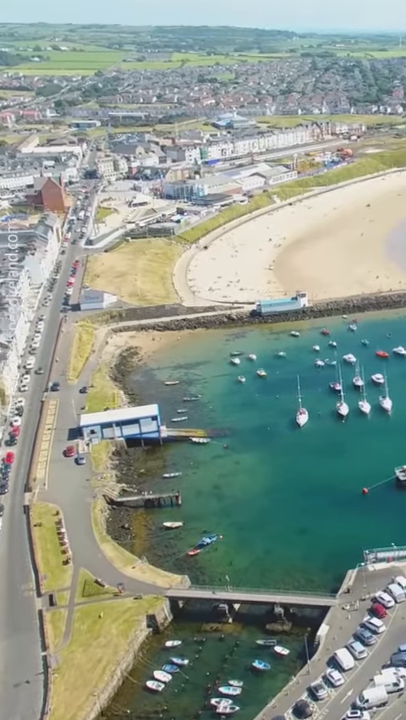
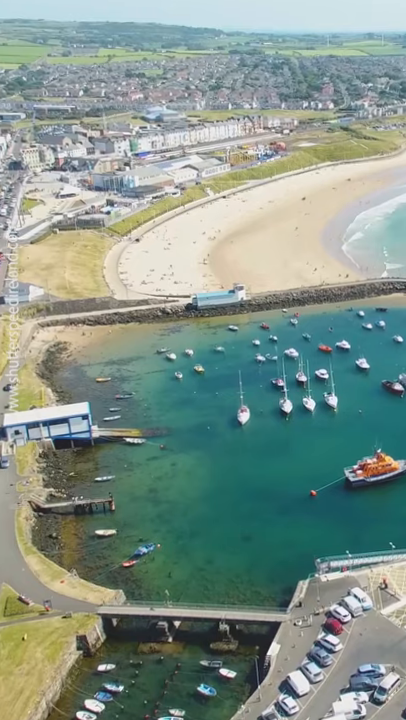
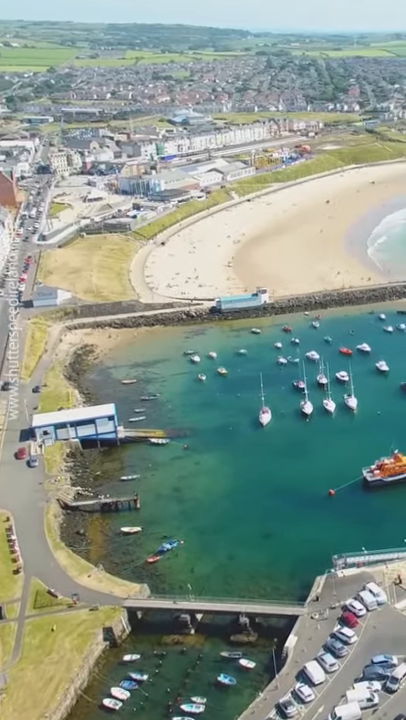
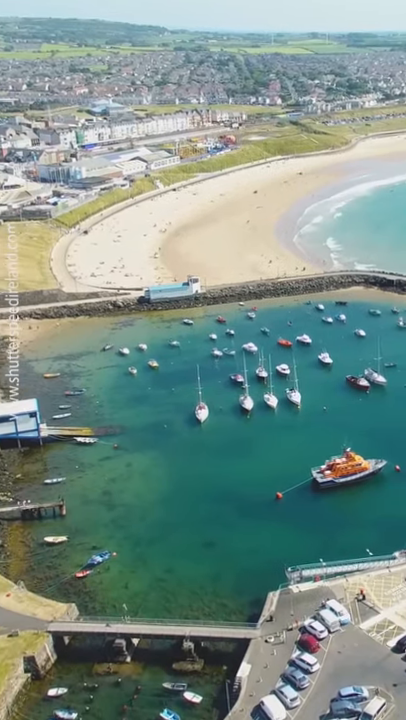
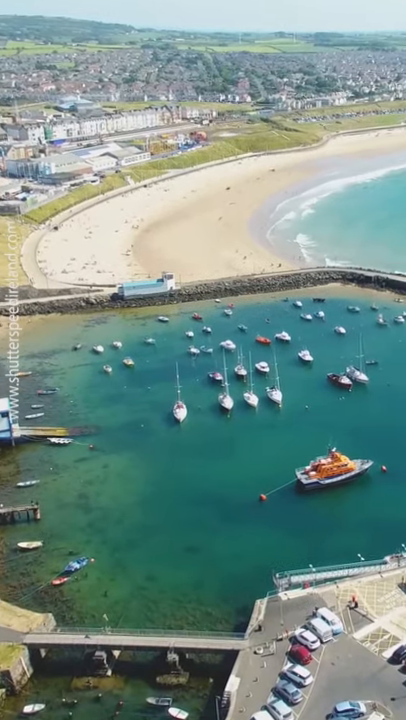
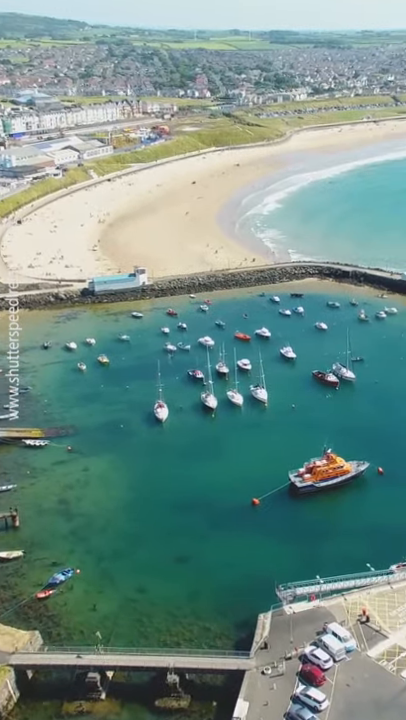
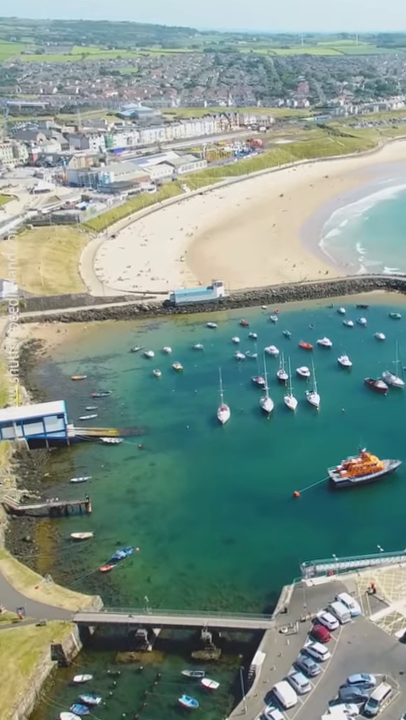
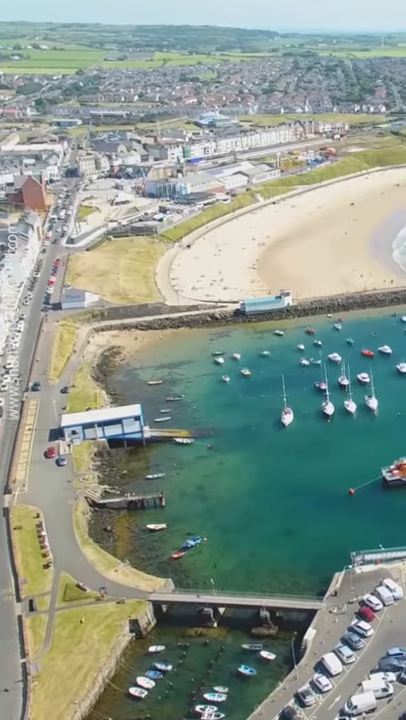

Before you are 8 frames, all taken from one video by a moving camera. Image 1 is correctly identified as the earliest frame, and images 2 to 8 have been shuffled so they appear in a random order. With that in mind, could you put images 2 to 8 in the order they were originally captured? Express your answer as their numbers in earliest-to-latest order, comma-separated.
8, 3, 2, 7, 4, 5, 6
